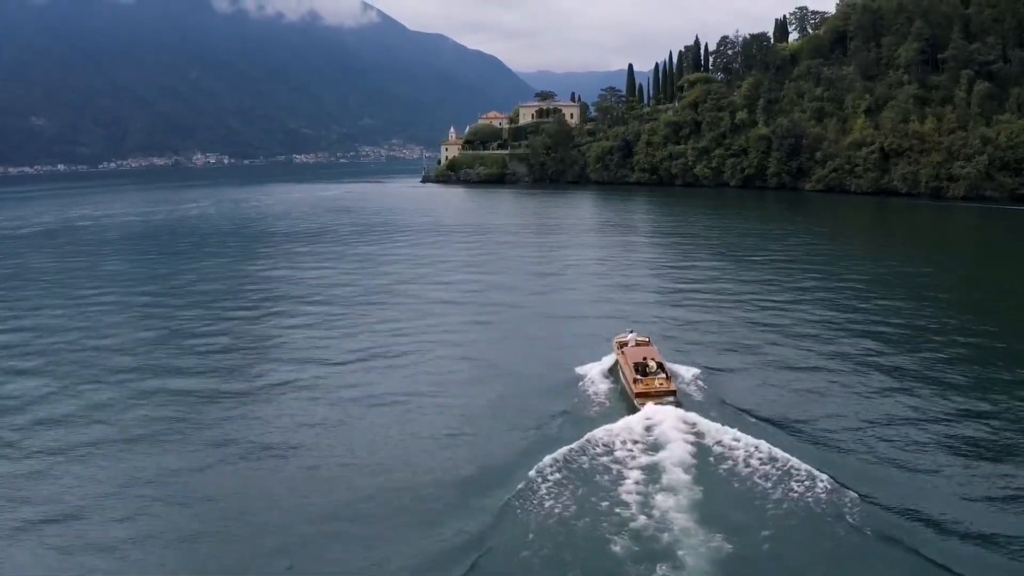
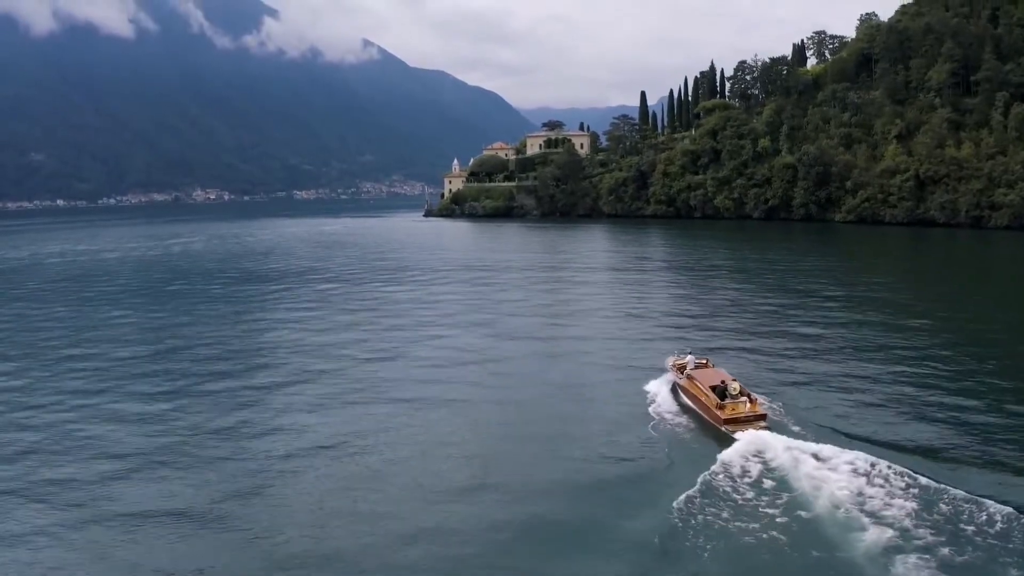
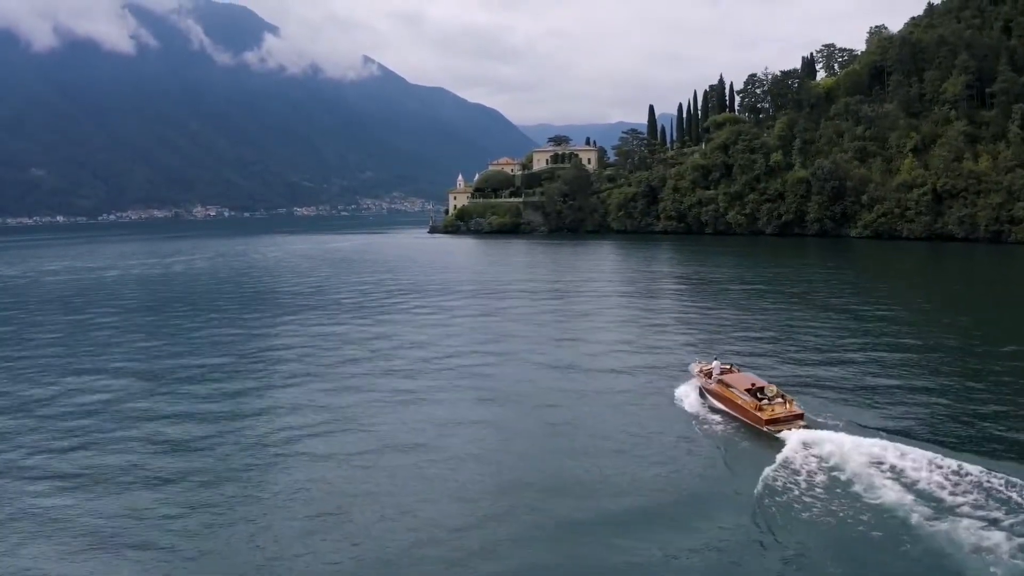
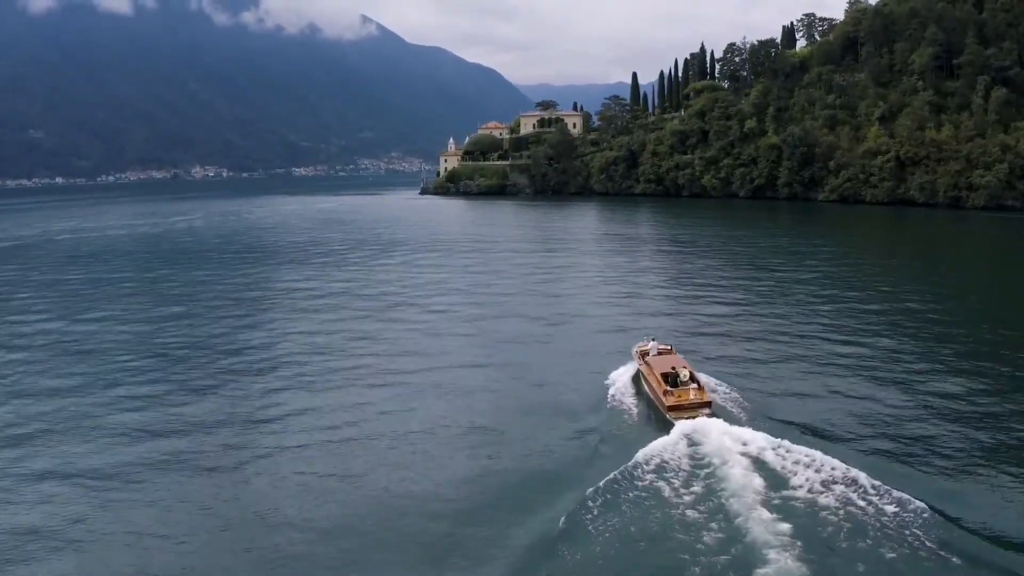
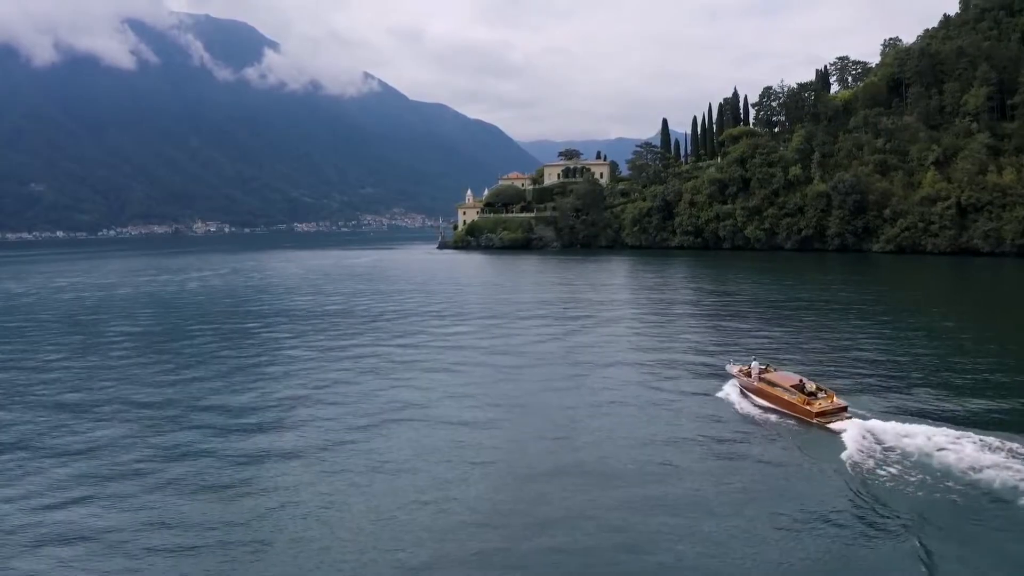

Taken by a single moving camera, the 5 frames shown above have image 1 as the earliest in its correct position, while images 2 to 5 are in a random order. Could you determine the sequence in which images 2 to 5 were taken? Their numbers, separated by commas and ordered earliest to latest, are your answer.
4, 2, 3, 5
